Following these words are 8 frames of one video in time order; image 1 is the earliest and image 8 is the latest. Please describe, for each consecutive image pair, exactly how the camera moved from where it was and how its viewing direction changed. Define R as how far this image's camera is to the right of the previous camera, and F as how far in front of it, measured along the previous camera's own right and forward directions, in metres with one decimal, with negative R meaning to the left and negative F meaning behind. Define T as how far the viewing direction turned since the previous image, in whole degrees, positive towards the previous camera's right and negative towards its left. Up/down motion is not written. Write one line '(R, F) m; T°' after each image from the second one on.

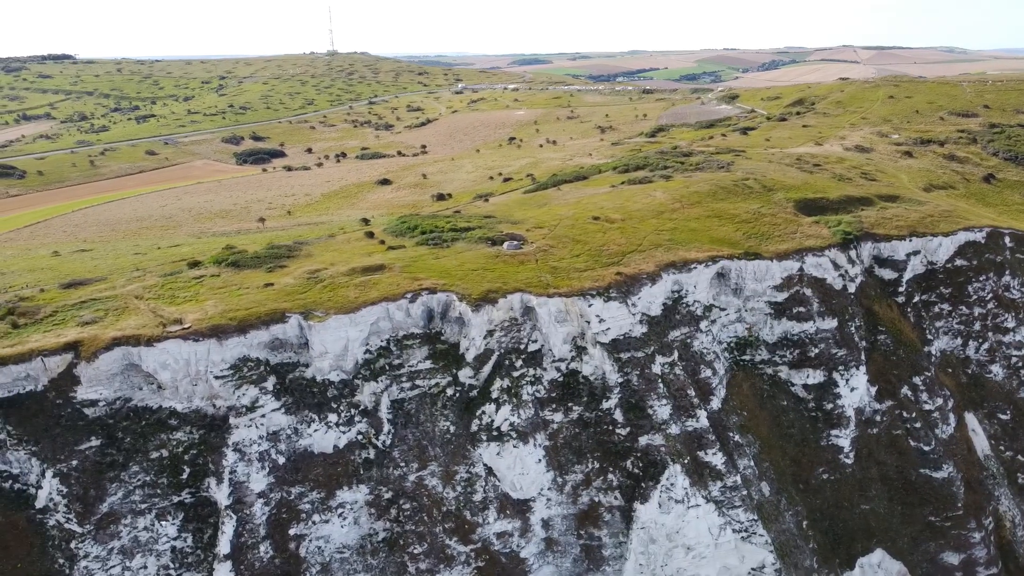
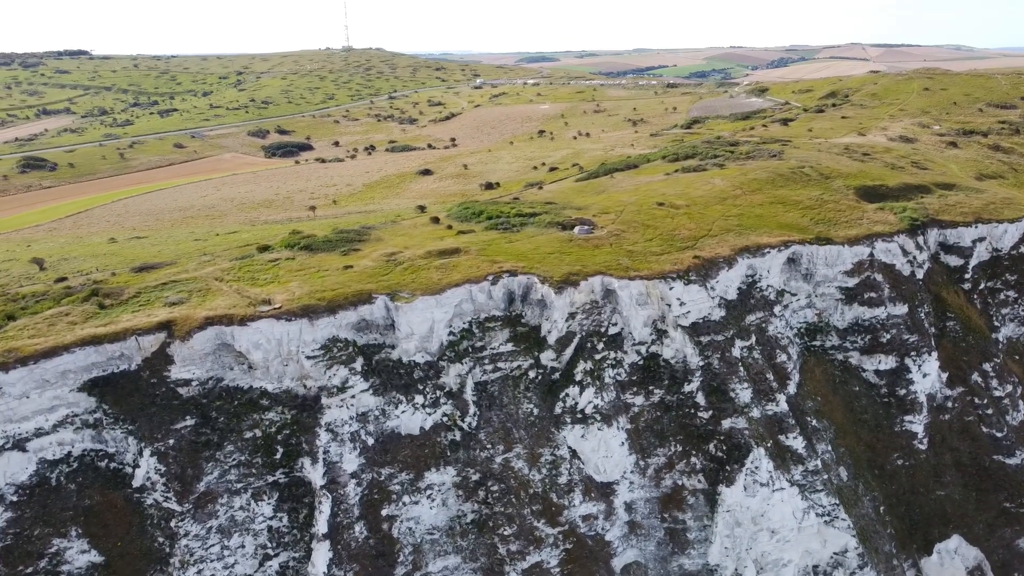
(-3.4, +0.2) m; 0°
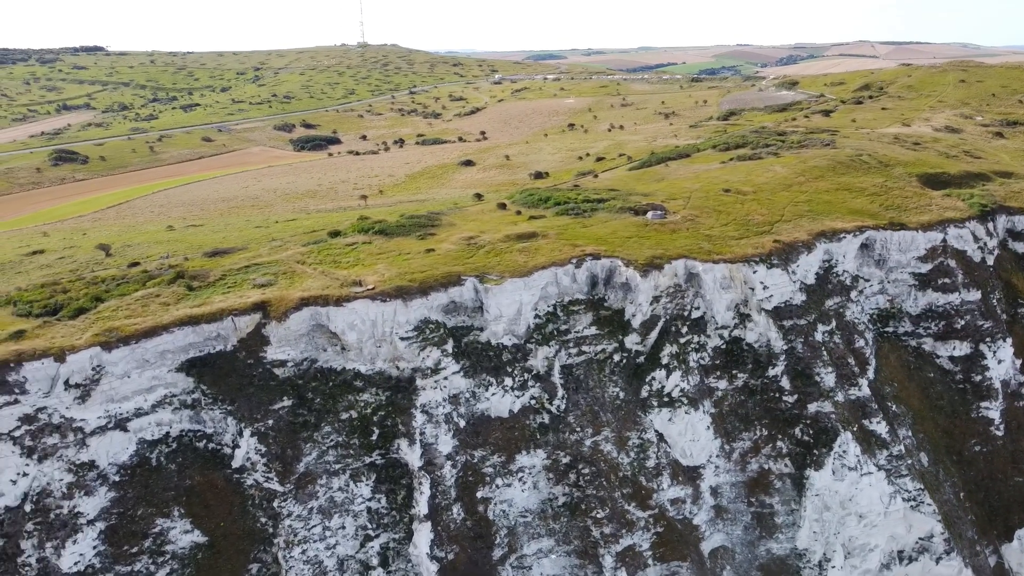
(-3.5, +0.2) m; 0°
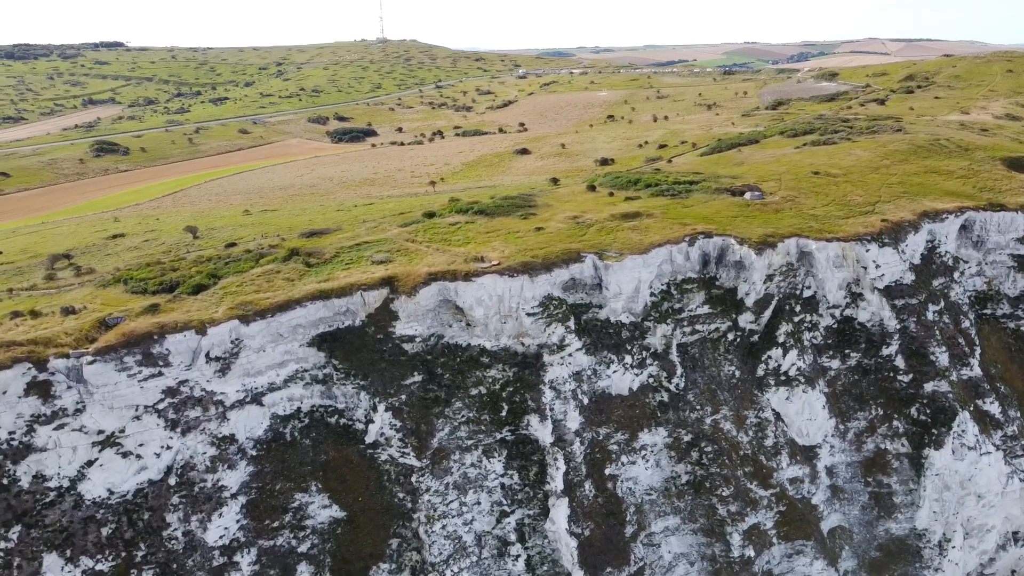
(-4.7, +0.3) m; 0°
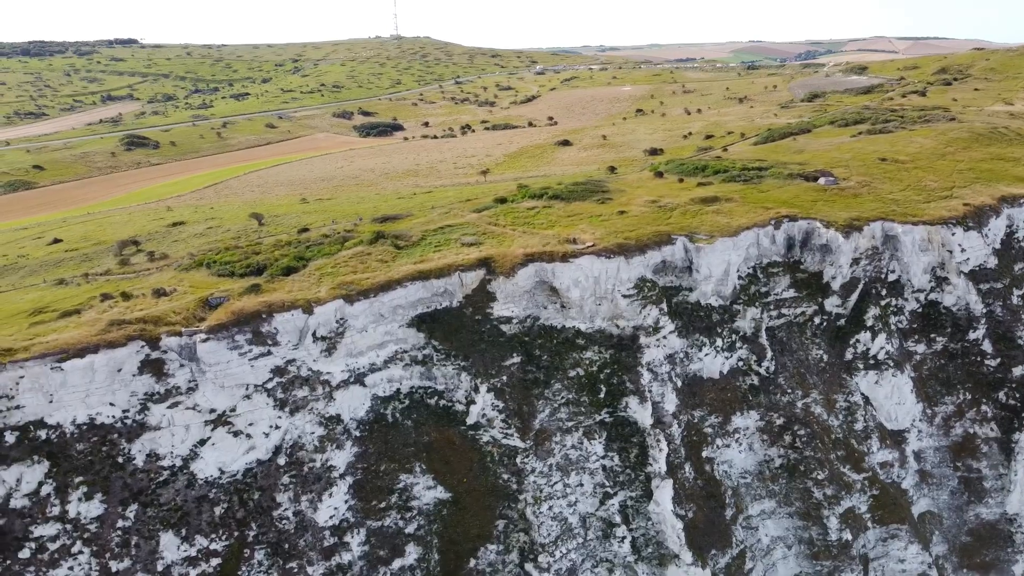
(-3.5, +0.2) m; 0°
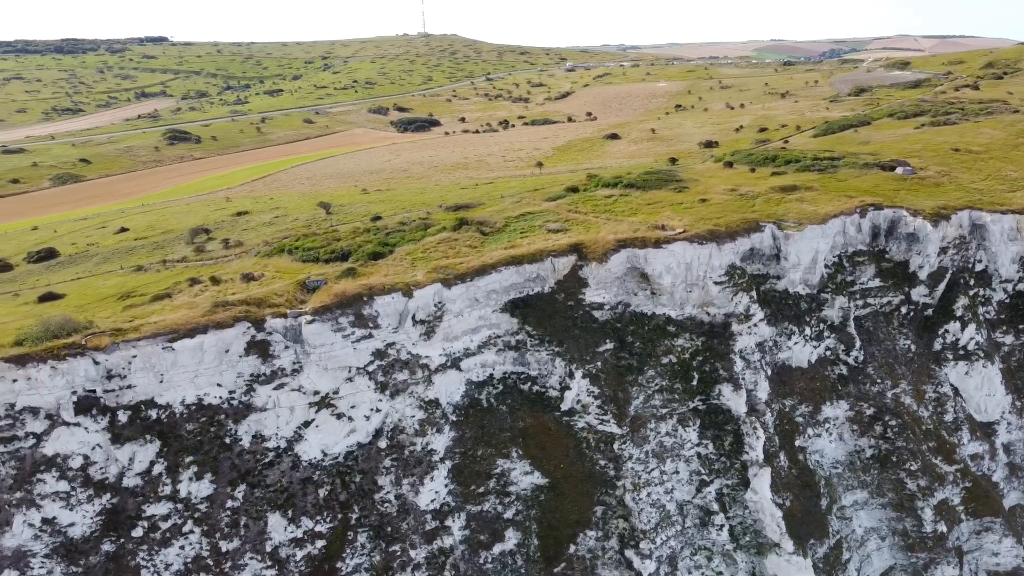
(-2.7, +0.2) m; -1°
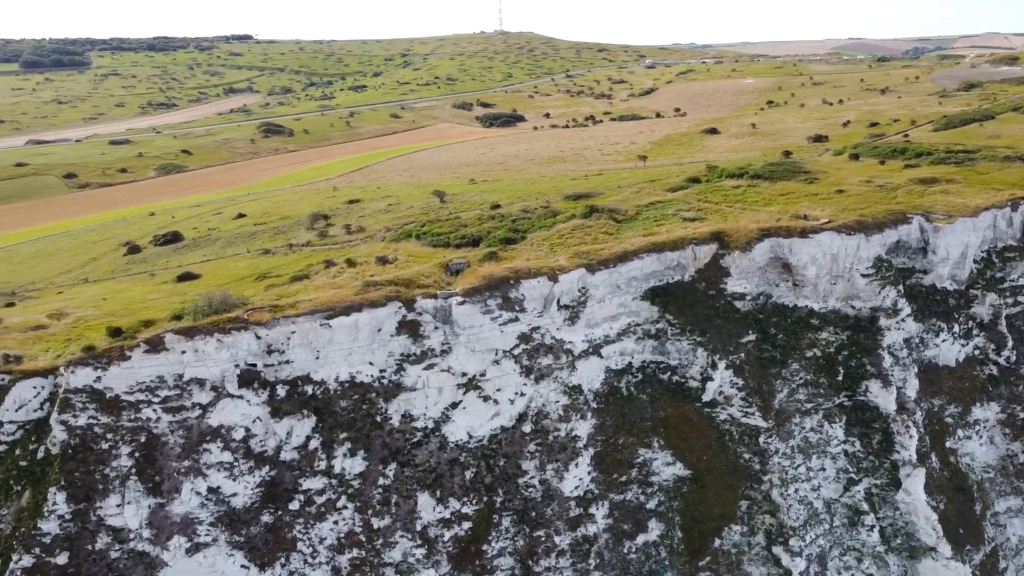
(-2.7, +0.2) m; -4°
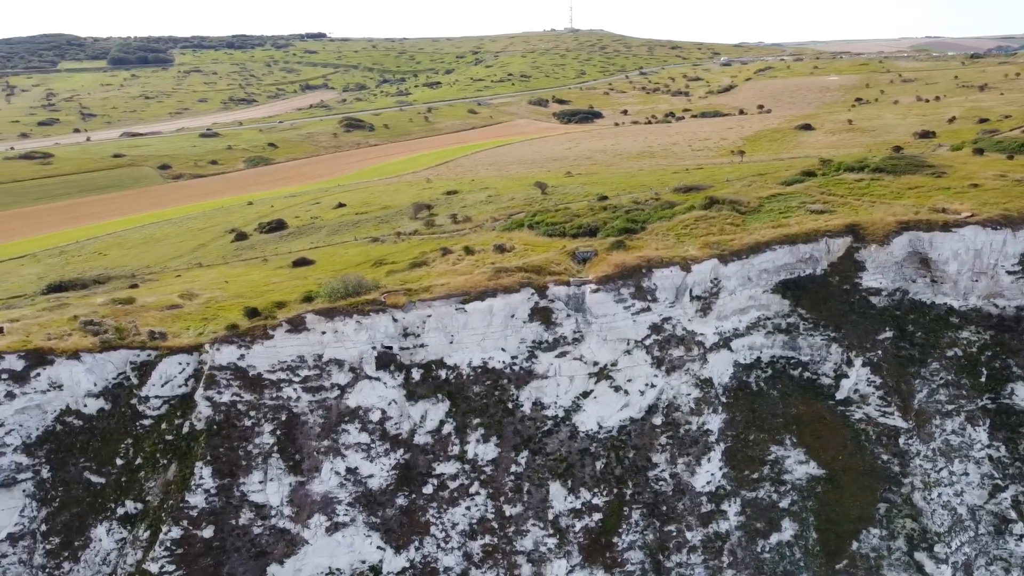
(-2.3, +0.3) m; -4°
